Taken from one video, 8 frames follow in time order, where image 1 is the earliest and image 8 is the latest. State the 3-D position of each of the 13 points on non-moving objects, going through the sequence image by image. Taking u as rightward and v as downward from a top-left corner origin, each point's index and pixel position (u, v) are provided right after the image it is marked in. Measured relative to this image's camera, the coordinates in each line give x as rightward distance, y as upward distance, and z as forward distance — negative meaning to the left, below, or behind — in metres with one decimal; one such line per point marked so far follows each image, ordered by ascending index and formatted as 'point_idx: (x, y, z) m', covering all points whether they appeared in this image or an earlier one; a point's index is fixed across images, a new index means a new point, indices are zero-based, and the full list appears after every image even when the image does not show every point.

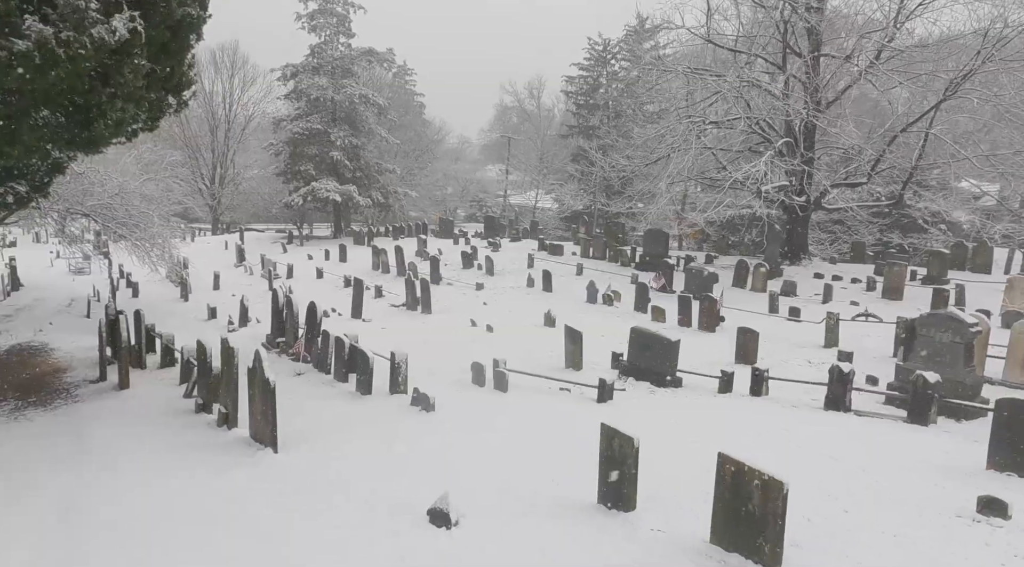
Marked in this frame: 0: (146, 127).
0: (-4.7, +2.1, +9.9) m
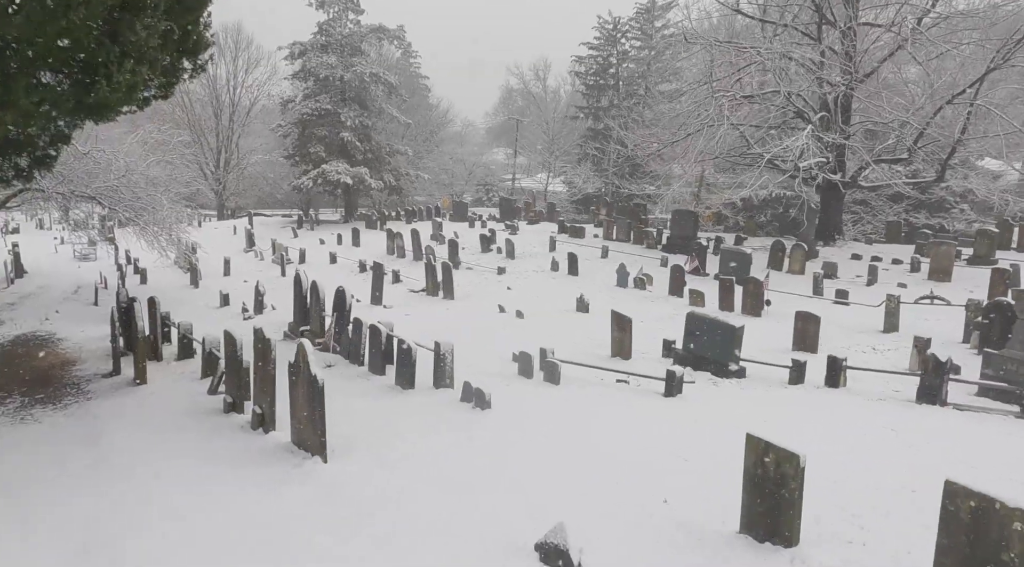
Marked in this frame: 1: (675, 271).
0: (-4.1, +2.2, +9.0) m
1: (+3.4, +0.3, +16.1) m
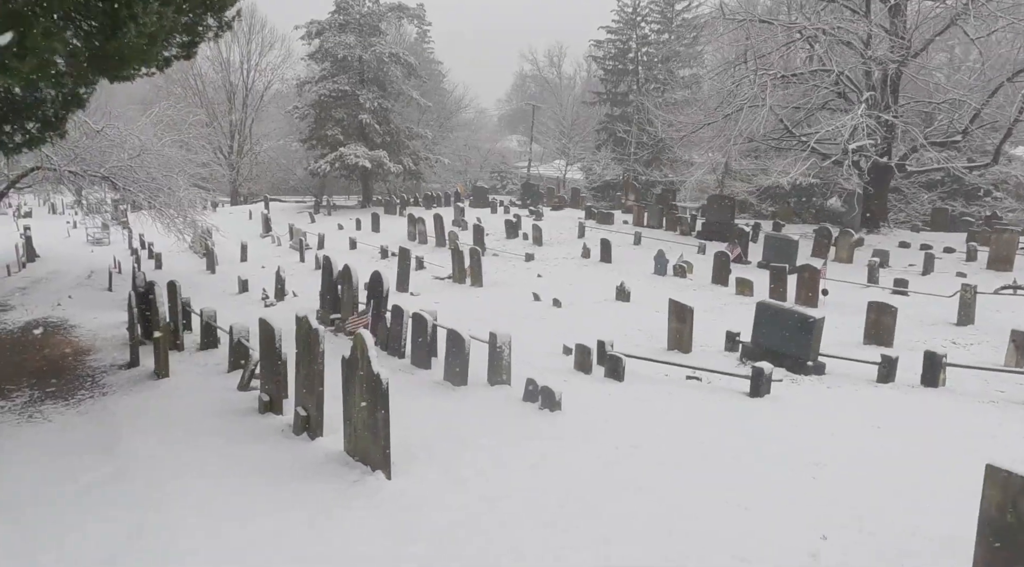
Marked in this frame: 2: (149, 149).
0: (-3.5, +2.4, +8.2) m
1: (+4.1, +0.5, +15.2) m
2: (-7.8, +2.9, +16.6) m
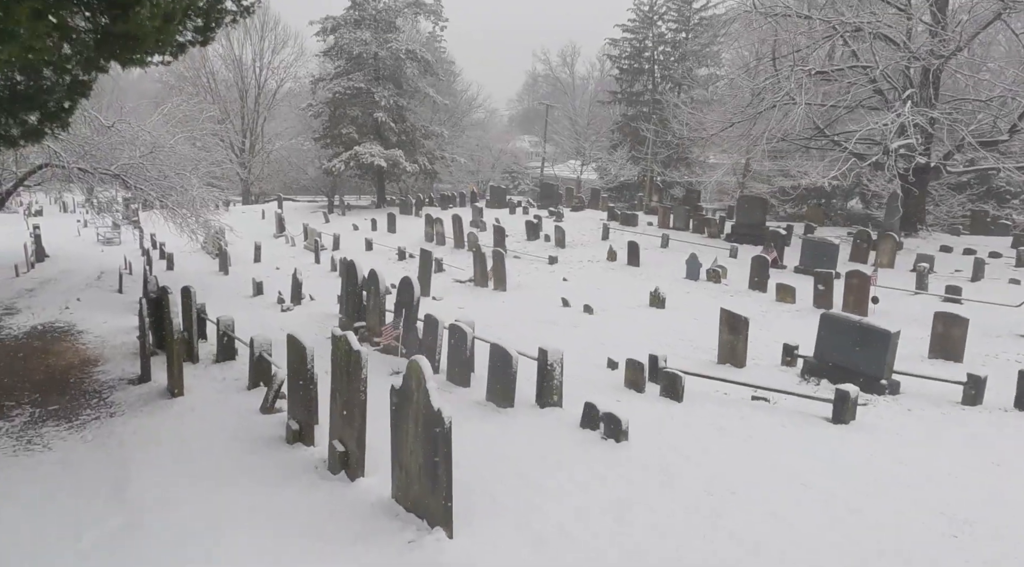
0: (-3.0, +2.4, +7.5) m
1: (+4.6, +0.4, +14.4) m
2: (-7.2, +2.8, +15.9) m
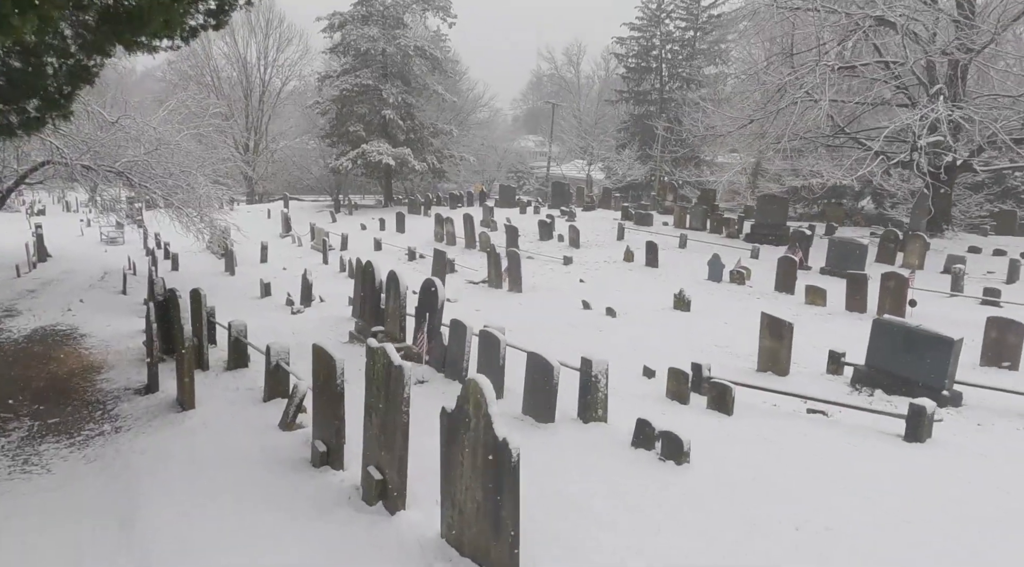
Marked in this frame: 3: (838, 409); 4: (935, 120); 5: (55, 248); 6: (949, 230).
0: (-2.7, +2.3, +7.0) m
1: (+4.9, +0.4, +13.9) m
2: (-6.9, +2.8, +15.4) m
3: (+3.1, -1.2, +7.4) m
4: (+9.6, +3.7, +17.5) m
5: (-11.7, +0.9, +19.8) m
6: (+11.2, +1.4, +19.7) m
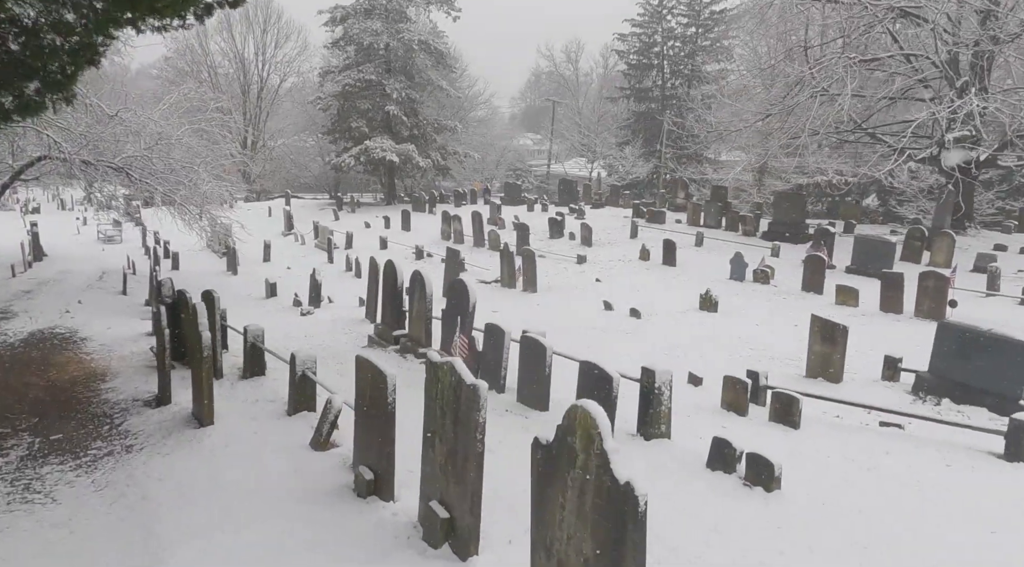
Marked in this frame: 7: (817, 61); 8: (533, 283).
0: (-2.4, +2.3, +6.4) m
1: (+5.2, +0.4, +13.4) m
2: (-6.6, +2.8, +14.8) m
3: (+3.5, -1.2, +6.9) m
4: (+9.9, +3.7, +17.0) m
5: (-11.4, +0.9, +19.1) m
6: (+11.4, +1.4, +19.3) m
7: (+7.8, +5.7, +19.8) m
8: (+0.4, 0.0, +14.8) m
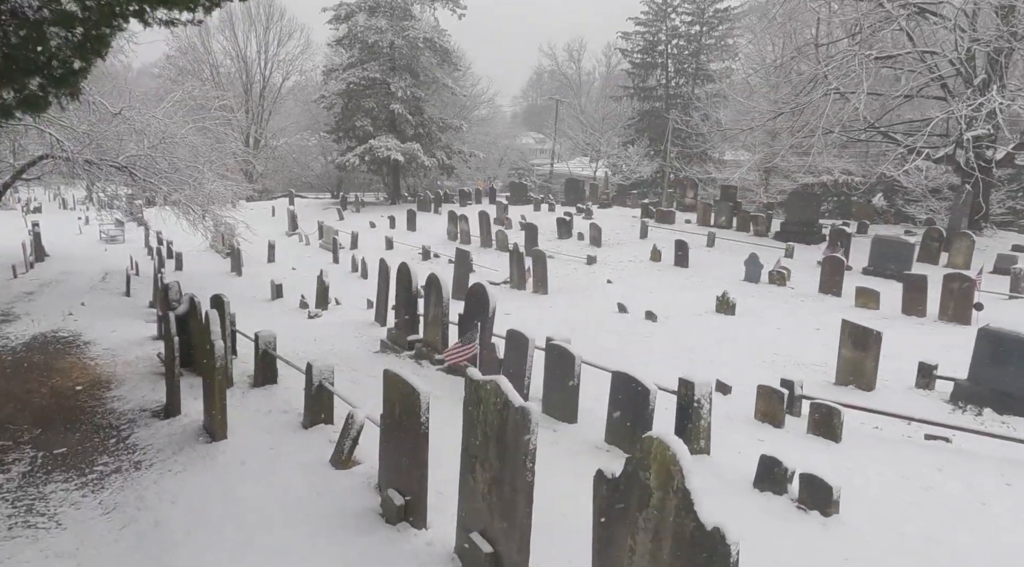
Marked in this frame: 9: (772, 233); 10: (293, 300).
0: (-2.2, +2.3, +6.1) m
1: (+5.4, +0.3, +13.1) m
2: (-6.4, +2.8, +14.6) m
3: (+3.7, -1.2, +6.6) m
4: (+10.1, +3.7, +16.7) m
5: (-11.2, +0.9, +18.9) m
6: (+11.6, +1.4, +19.0) m
7: (+8.0, +5.6, +19.5) m
8: (+0.6, 0.0, +14.5) m
9: (+6.4, +1.3, +19.1) m
10: (-4.0, -0.3, +14.1) m
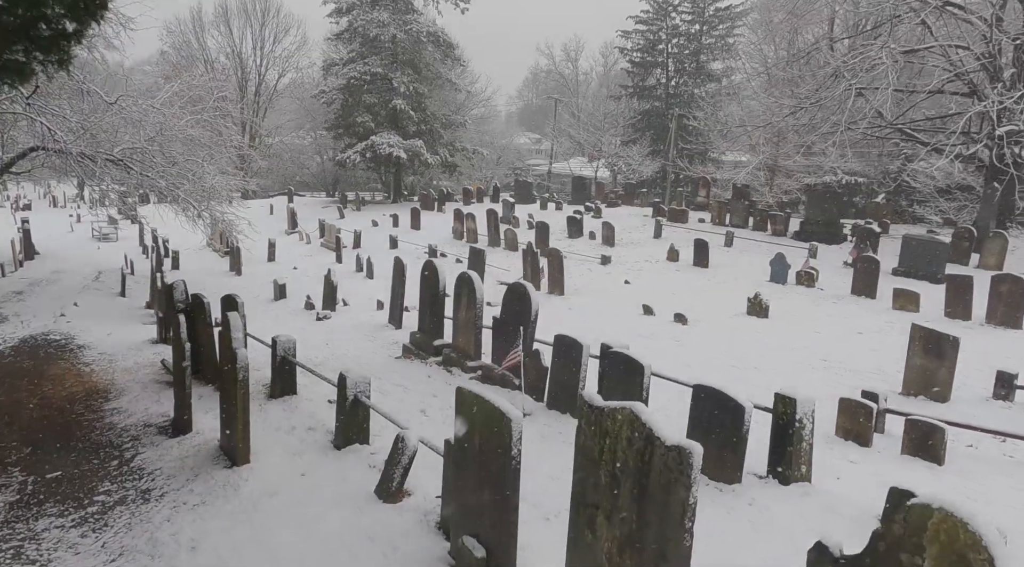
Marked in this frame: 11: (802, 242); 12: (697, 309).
0: (-1.8, +2.3, +5.4) m
1: (+5.7, +0.3, +12.5) m
2: (-6.1, +2.8, +13.8) m
3: (+4.0, -1.2, +5.9) m
4: (+10.3, +3.6, +16.1) m
5: (-10.9, +0.9, +18.1) m
6: (+11.9, +1.3, +18.4) m
7: (+8.2, +5.6, +18.9) m
8: (+0.9, 0.0, +13.9) m
9: (+6.7, +1.2, +18.5) m
10: (-3.7, -0.3, +13.3) m
11: (+6.6, +1.0, +17.5) m
12: (+2.9, -0.4, +12.0) m
